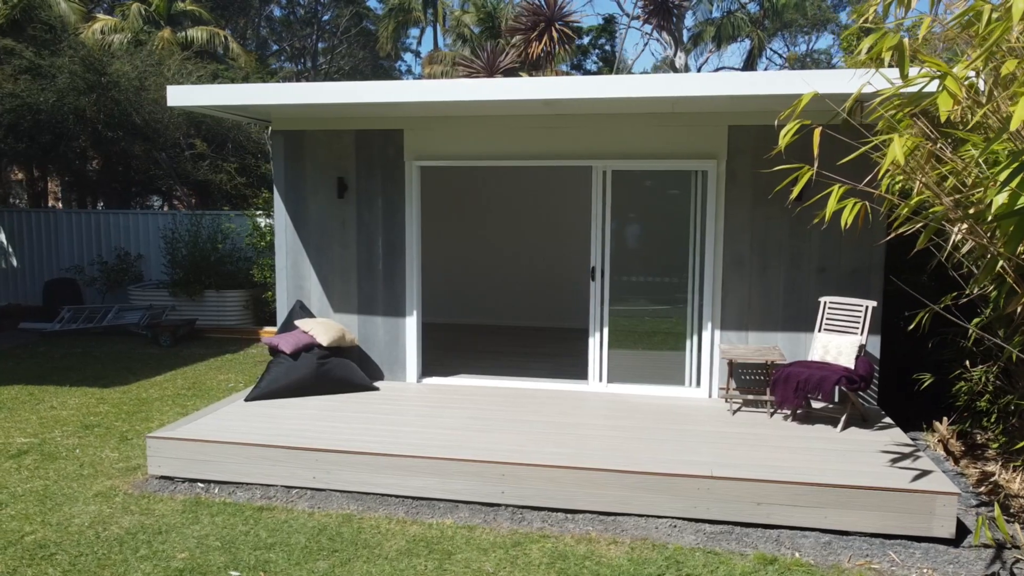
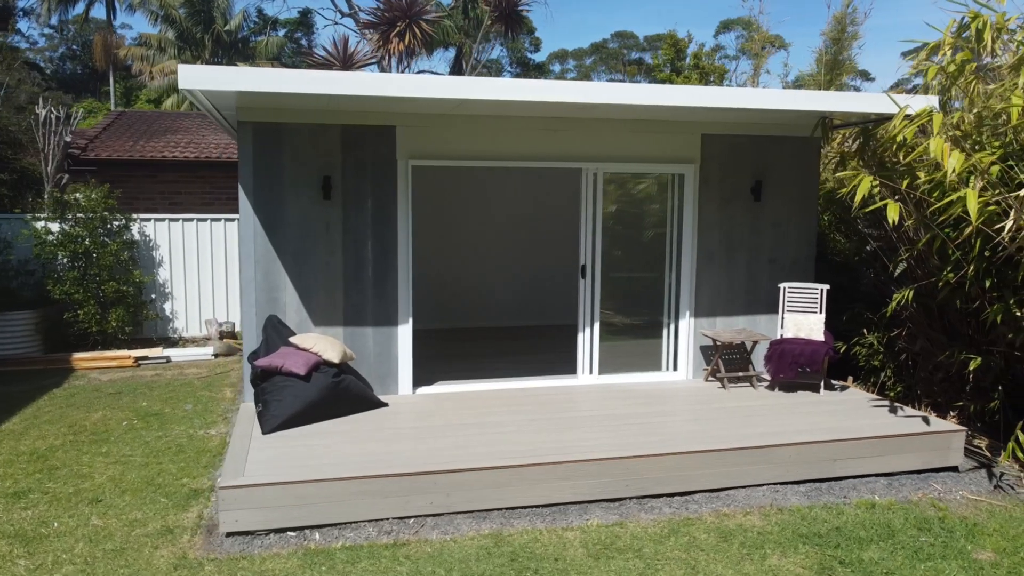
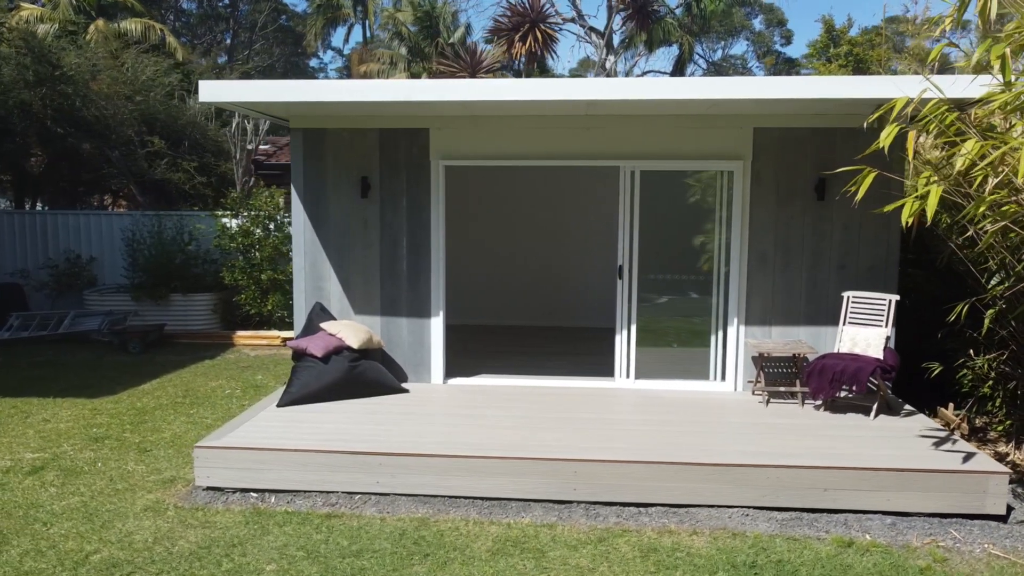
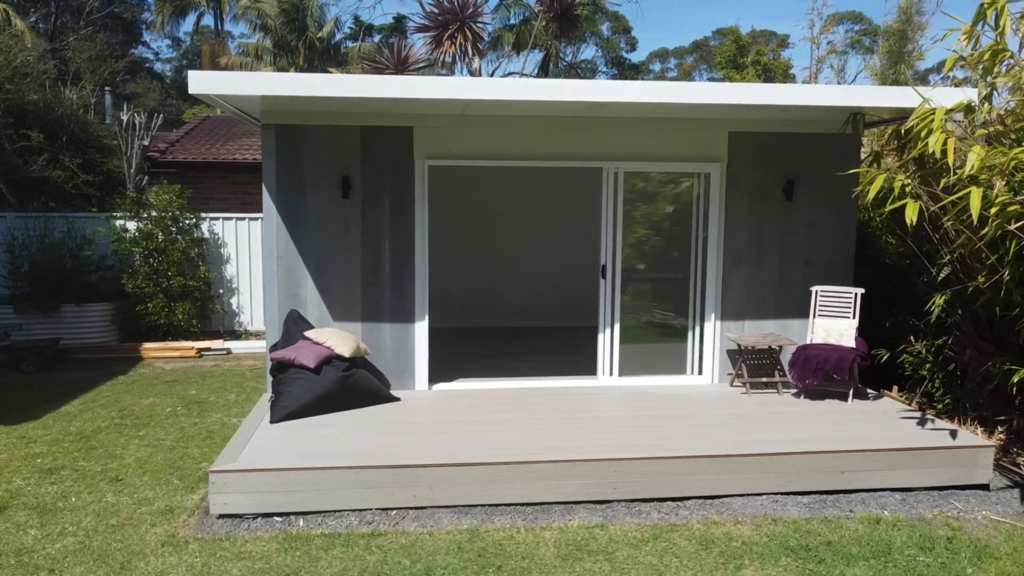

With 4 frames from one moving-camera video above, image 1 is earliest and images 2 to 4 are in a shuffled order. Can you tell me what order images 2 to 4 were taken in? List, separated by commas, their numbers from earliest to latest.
3, 4, 2
